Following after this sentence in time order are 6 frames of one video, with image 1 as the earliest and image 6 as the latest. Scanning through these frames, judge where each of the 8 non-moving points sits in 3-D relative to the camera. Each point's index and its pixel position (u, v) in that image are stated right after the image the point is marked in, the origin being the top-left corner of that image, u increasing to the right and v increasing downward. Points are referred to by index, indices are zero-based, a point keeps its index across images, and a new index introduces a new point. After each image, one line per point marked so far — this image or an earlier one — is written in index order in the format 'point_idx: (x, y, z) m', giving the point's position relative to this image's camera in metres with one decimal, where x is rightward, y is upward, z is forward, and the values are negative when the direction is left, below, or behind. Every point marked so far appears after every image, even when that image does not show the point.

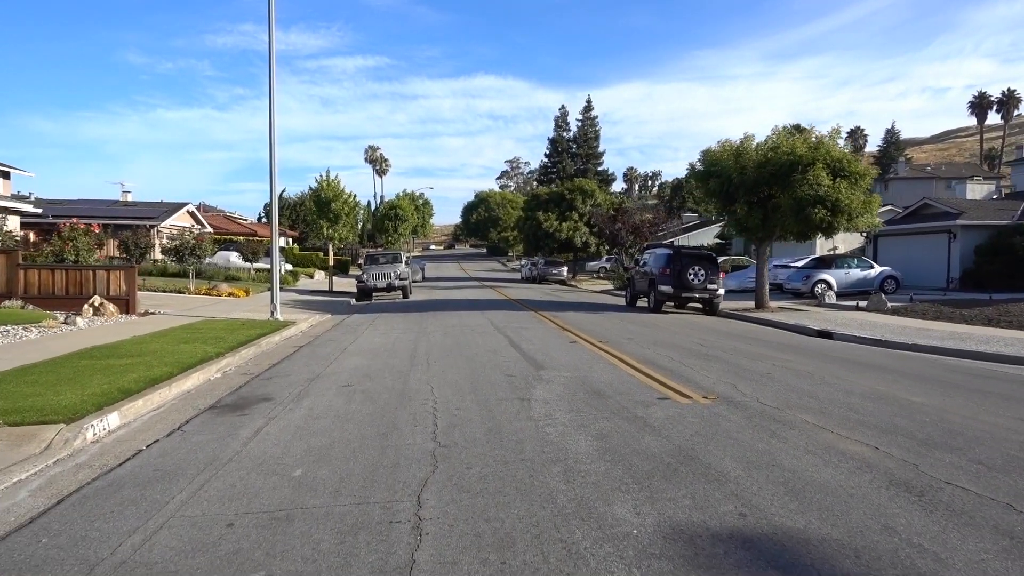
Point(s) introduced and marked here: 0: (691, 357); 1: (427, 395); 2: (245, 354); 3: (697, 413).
0: (+4.5, -1.7, +14.2) m
1: (-1.6, -2.0, +10.6) m
2: (-7.2, -1.8, +15.4) m
3: (+2.9, -2.0, +9.0) m
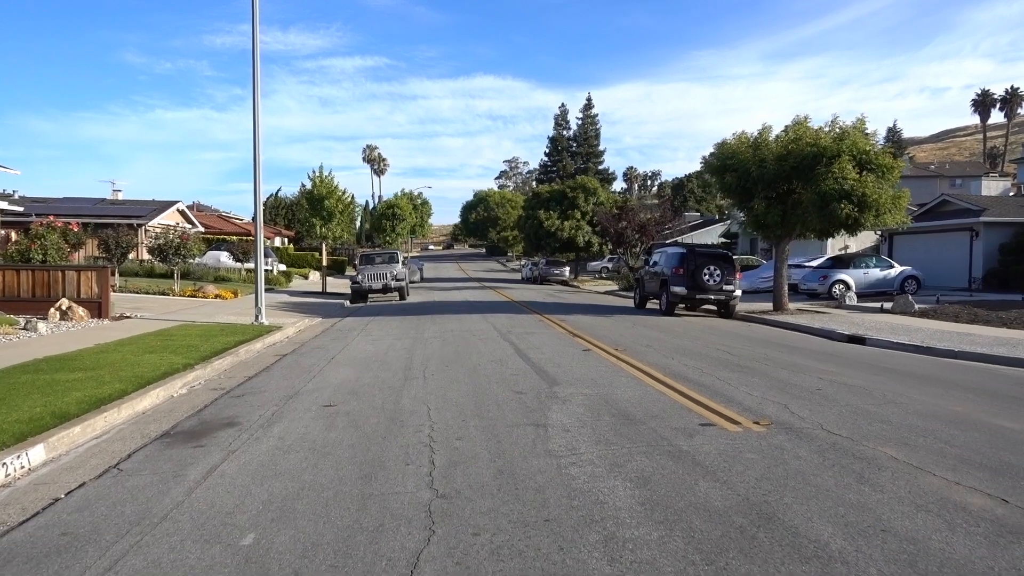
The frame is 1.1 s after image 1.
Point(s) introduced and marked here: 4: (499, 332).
0: (+4.6, -1.8, +12.5) m
1: (-1.4, -2.1, +8.9) m
2: (-7.0, -1.9, +13.7) m
3: (+3.1, -2.0, +7.3) m
4: (-0.4, -1.5, +19.0) m
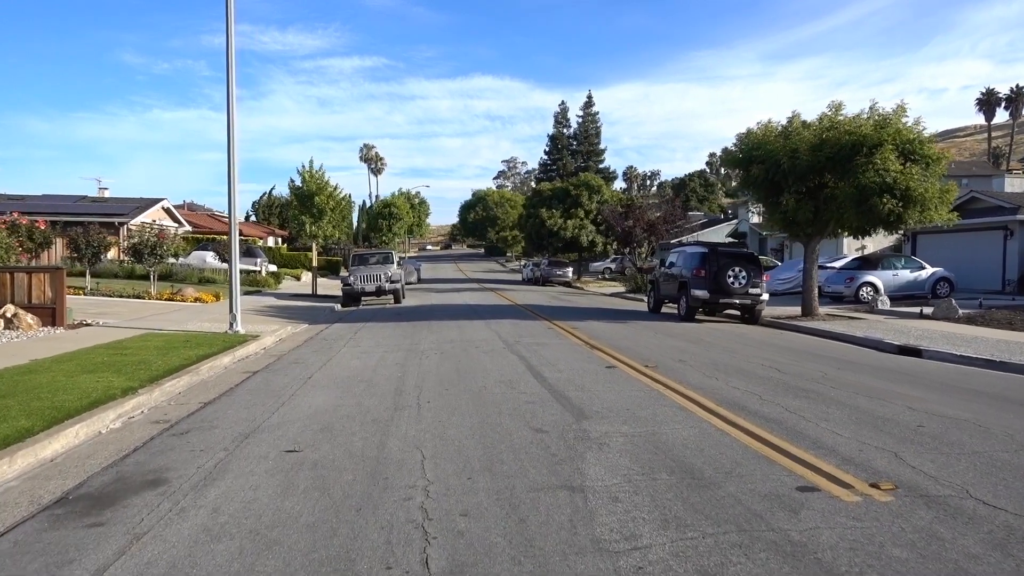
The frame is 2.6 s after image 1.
0: (+4.9, -1.9, +10.2) m
1: (-1.1, -2.2, +6.5) m
2: (-6.8, -2.0, +11.3) m
3: (+3.4, -2.2, +5.0) m
4: (-0.2, -1.6, +16.6) m
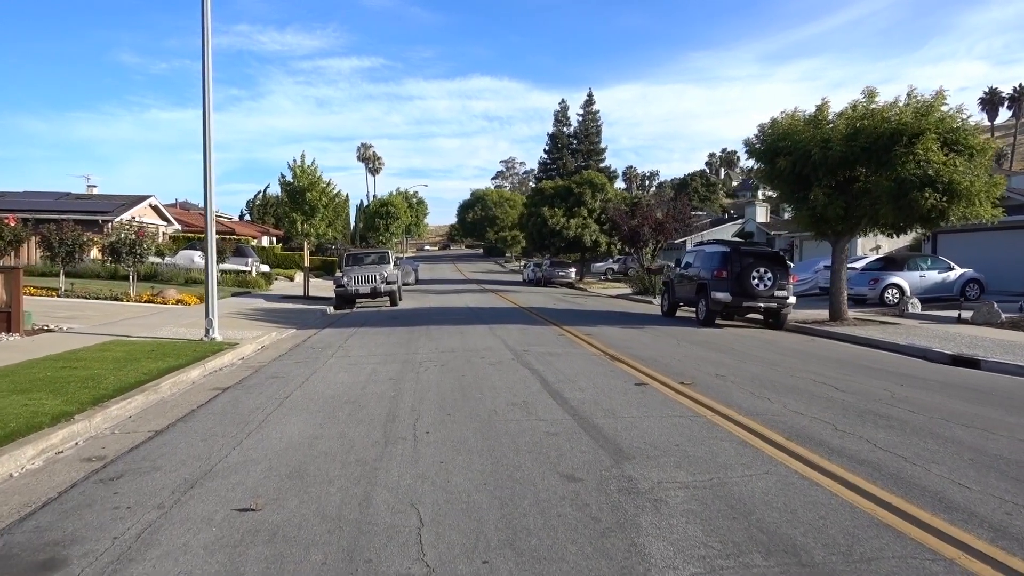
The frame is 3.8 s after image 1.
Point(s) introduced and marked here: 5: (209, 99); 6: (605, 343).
0: (+5.2, -2.0, +8.4) m
1: (-0.9, -2.2, +4.7) m
2: (-6.5, -2.1, +9.4) m
3: (+3.7, -2.2, +3.2) m
4: (0.0, -1.7, +14.8) m
5: (-8.9, +5.5, +16.6) m
6: (+2.7, -1.6, +16.6) m
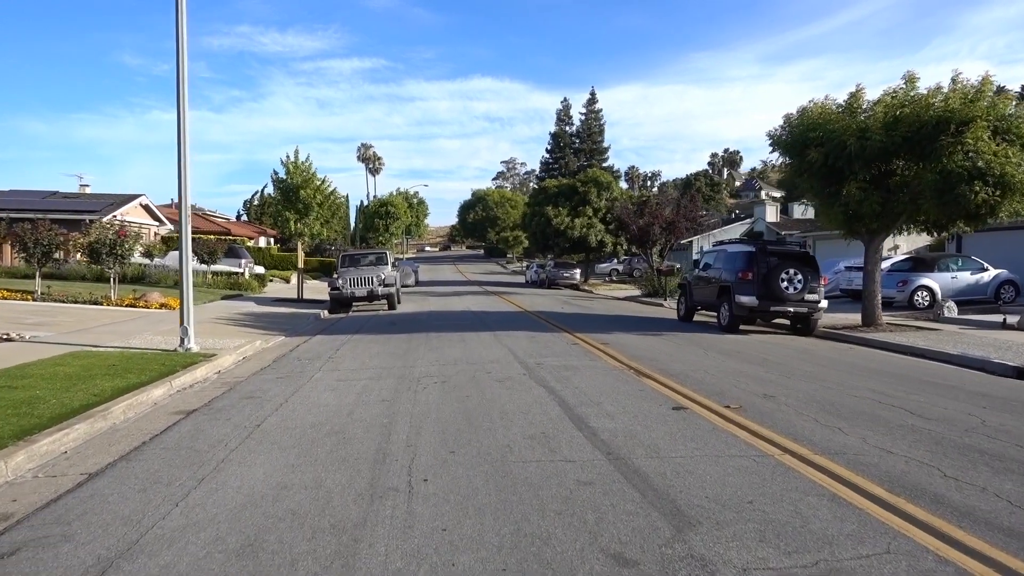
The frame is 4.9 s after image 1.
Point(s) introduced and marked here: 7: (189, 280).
0: (+5.4, -2.1, +6.7) m
1: (-0.6, -2.3, +3.0) m
2: (-6.3, -2.2, +7.7) m
3: (+3.9, -2.3, +1.5) m
4: (+0.3, -1.8, +13.1) m
5: (-8.6, +5.4, +14.9) m
6: (+3.0, -1.7, +14.9) m
7: (-8.6, +0.2, +15.1) m
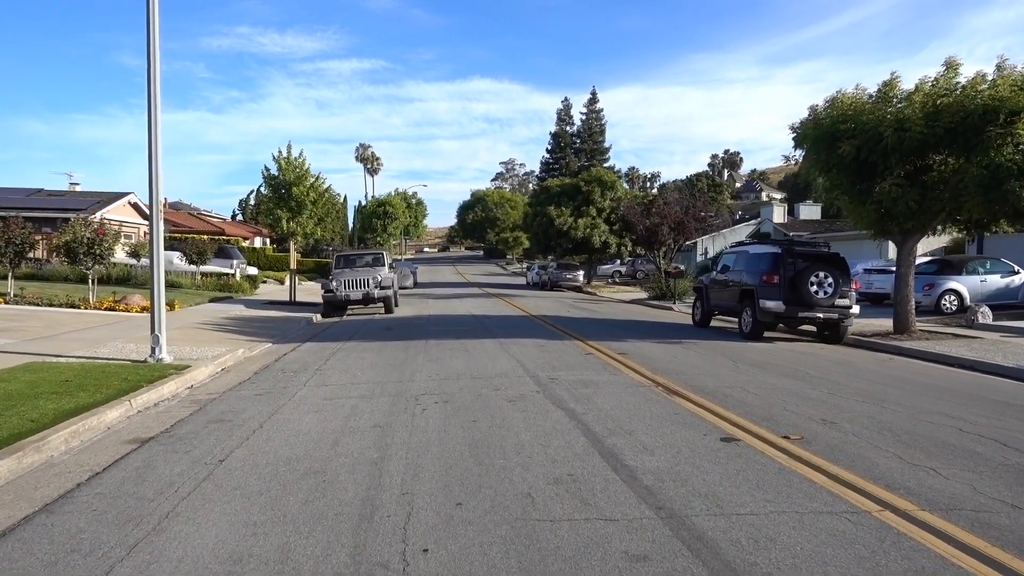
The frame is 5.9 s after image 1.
0: (+5.6, -2.2, +5.1) m
1: (-0.4, -2.4, +1.4) m
2: (-6.1, -2.2, +6.2) m
3: (+4.1, -2.4, -0.1) m
4: (+0.5, -1.9, +11.5) m
5: (-8.4, +5.3, +13.4) m
6: (+3.2, -1.8, +13.3) m
7: (-8.4, +0.1, +13.6) m
